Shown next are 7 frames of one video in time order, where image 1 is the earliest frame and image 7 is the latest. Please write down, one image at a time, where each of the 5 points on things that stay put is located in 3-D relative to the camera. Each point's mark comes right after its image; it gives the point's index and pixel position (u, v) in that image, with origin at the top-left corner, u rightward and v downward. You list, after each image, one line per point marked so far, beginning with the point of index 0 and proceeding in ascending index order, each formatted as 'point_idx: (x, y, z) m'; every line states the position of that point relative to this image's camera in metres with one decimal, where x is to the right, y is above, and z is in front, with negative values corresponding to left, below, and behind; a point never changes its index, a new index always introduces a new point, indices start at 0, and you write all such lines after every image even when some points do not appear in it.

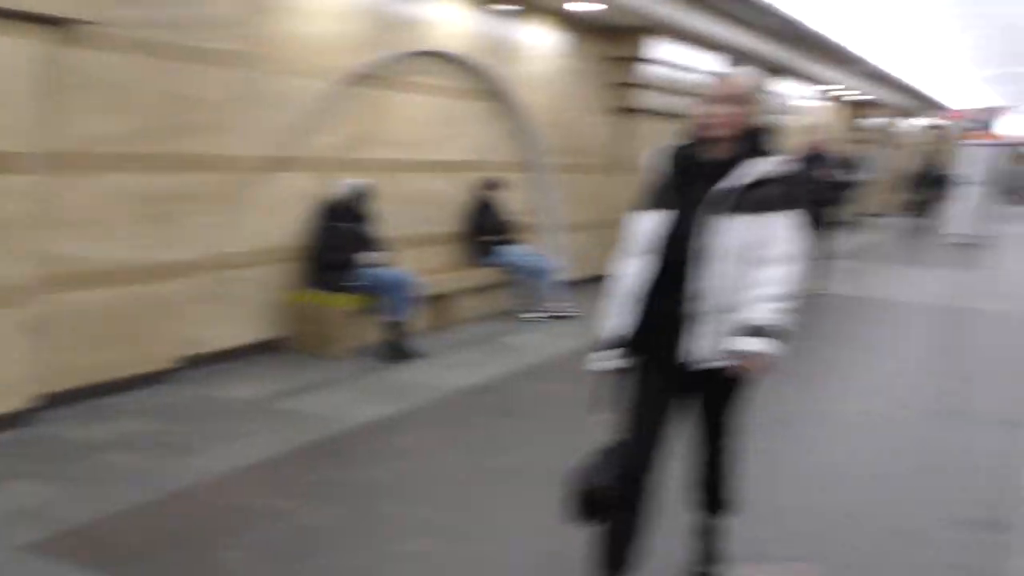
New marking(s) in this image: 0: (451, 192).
0: (-0.7, +1.0, +10.2) m
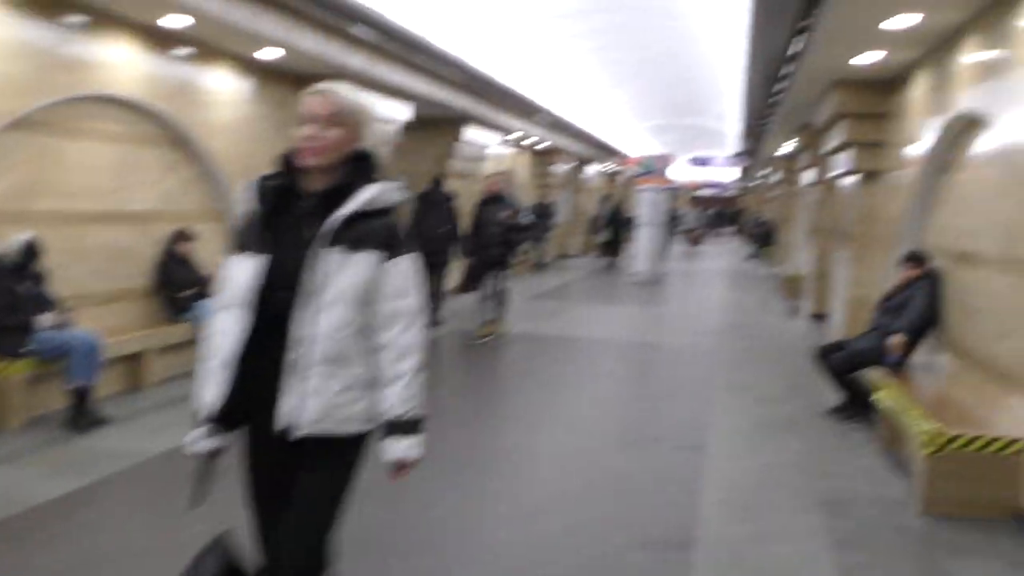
0: (-3.7, +0.4, +9.6) m
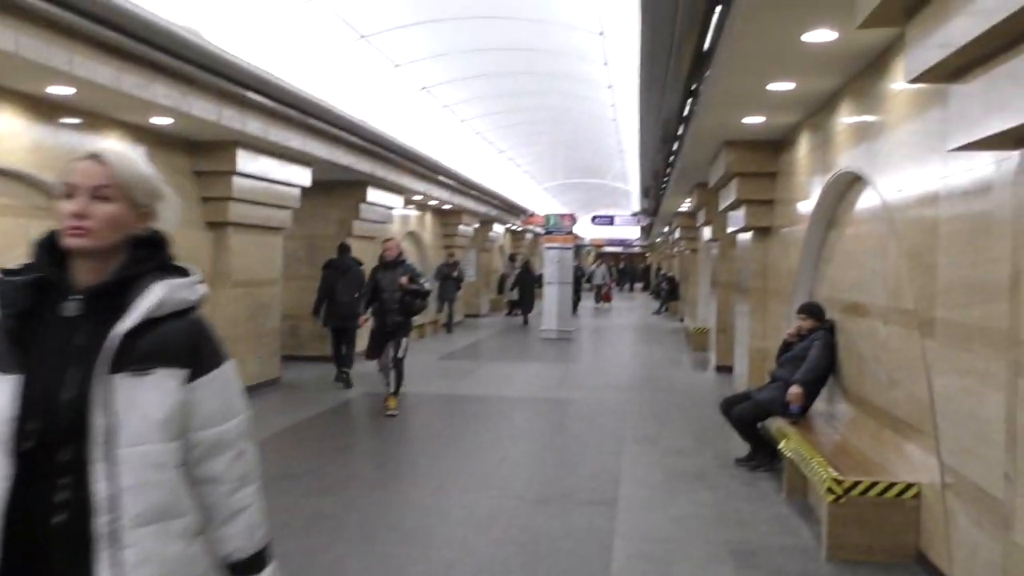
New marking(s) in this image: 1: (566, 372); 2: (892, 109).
0: (-4.6, -0.3, +9.3) m
1: (+0.7, -1.1, +12.6) m
2: (+3.3, +1.5, +8.4) m
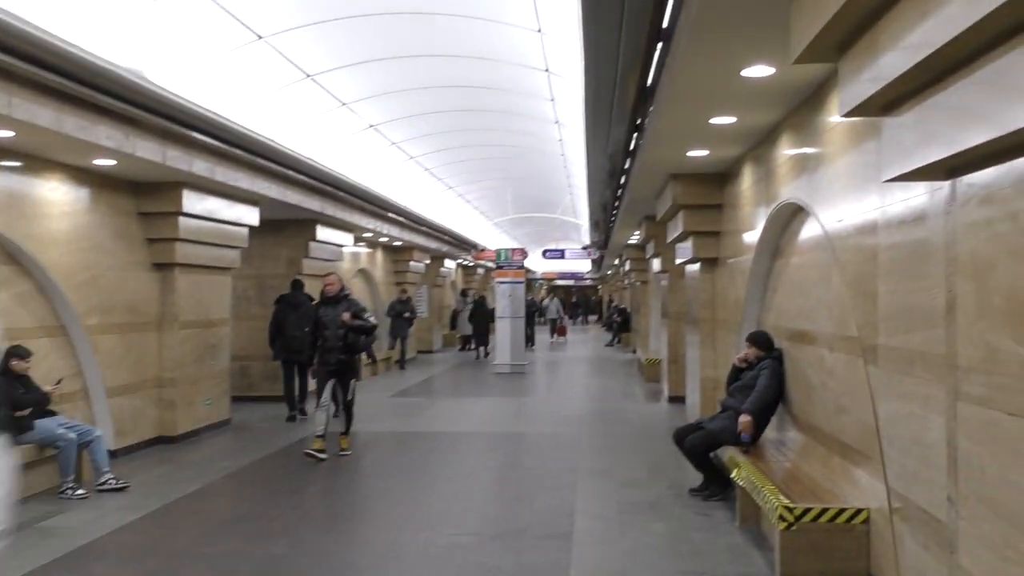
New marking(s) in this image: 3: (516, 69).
0: (-5.1, -0.7, +9.1) m
1: (+0.1, -1.5, +12.6) m
2: (+2.8, +1.3, +8.6) m
3: (0.0, +3.5, +15.1) m
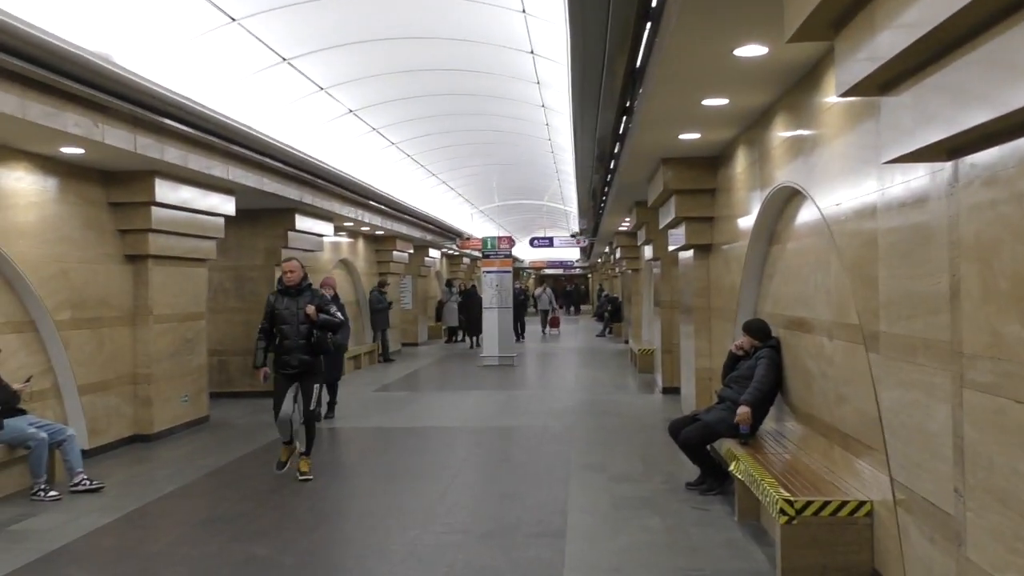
0: (-5.2, -0.7, +8.7) m
1: (0.0, -1.5, +12.3) m
2: (+2.7, +1.4, +8.2) m
3: (-0.2, +3.5, +14.7) m
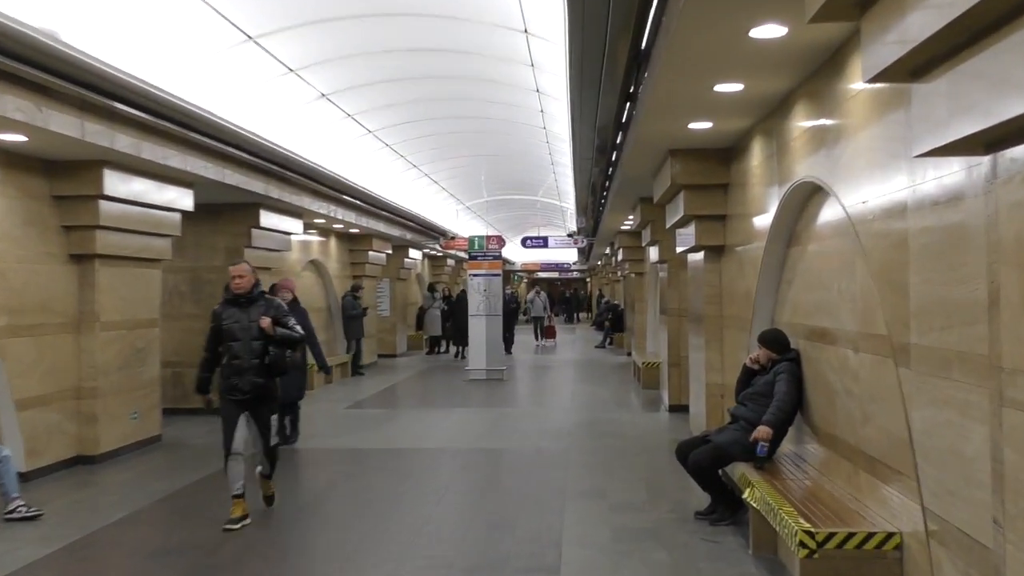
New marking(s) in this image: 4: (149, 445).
0: (-5.3, -0.7, +7.7) m
1: (-0.1, -1.5, +11.3) m
2: (+2.6, +1.4, +7.3) m
3: (-0.3, +3.4, +13.8) m
4: (-4.1, -1.8, +11.1) m
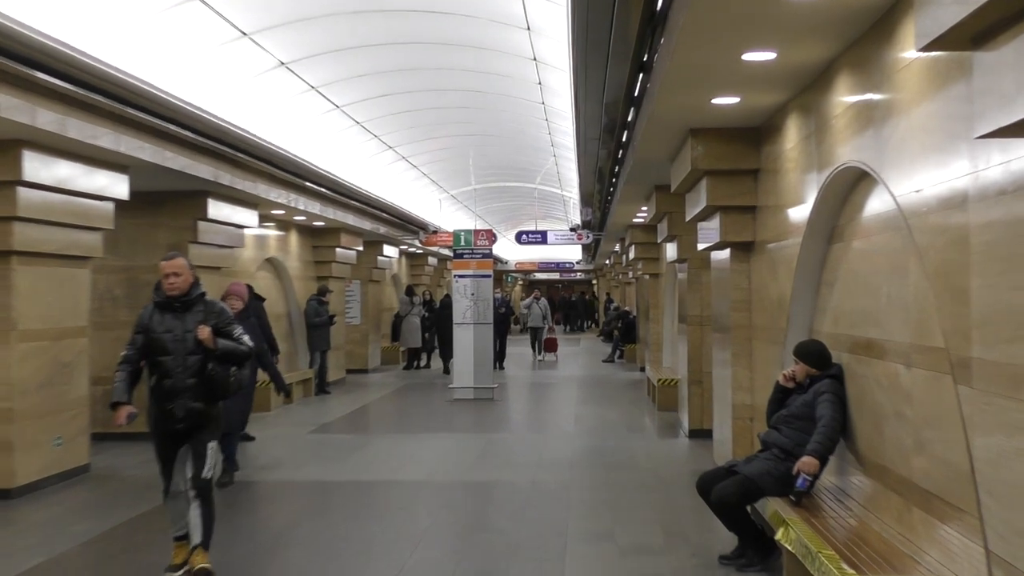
0: (-5.4, -0.7, +6.4) m
1: (-0.2, -1.6, +10.0) m
2: (+2.6, +1.4, +6.0) m
3: (-0.3, +3.4, +12.6) m
4: (-4.2, -1.9, +9.8) m
